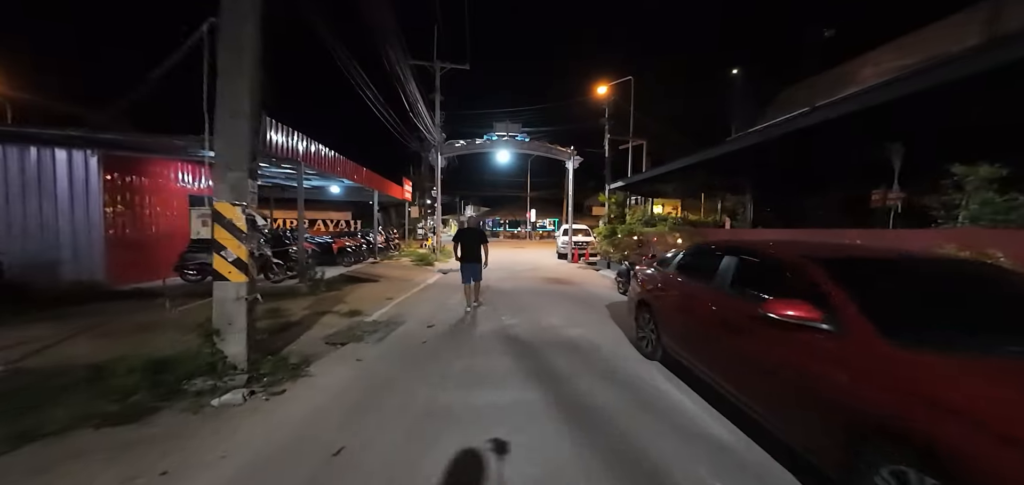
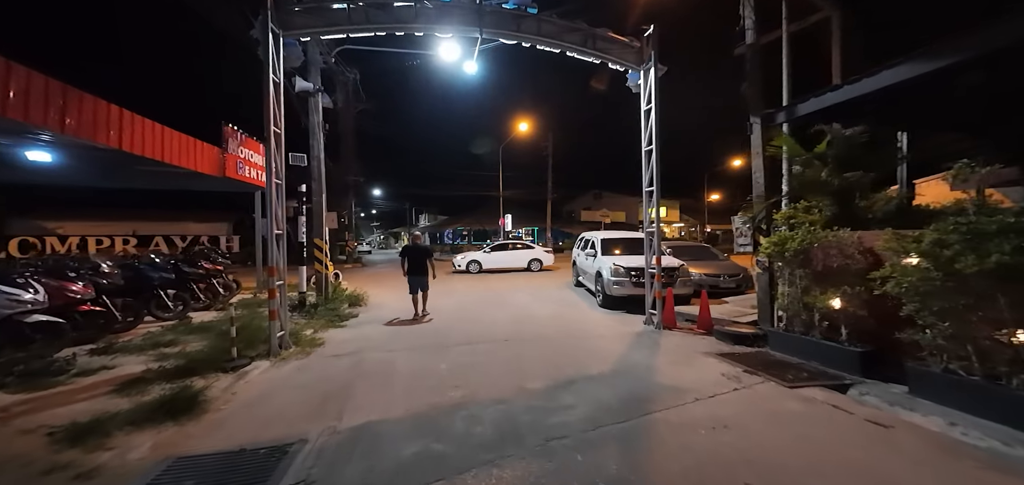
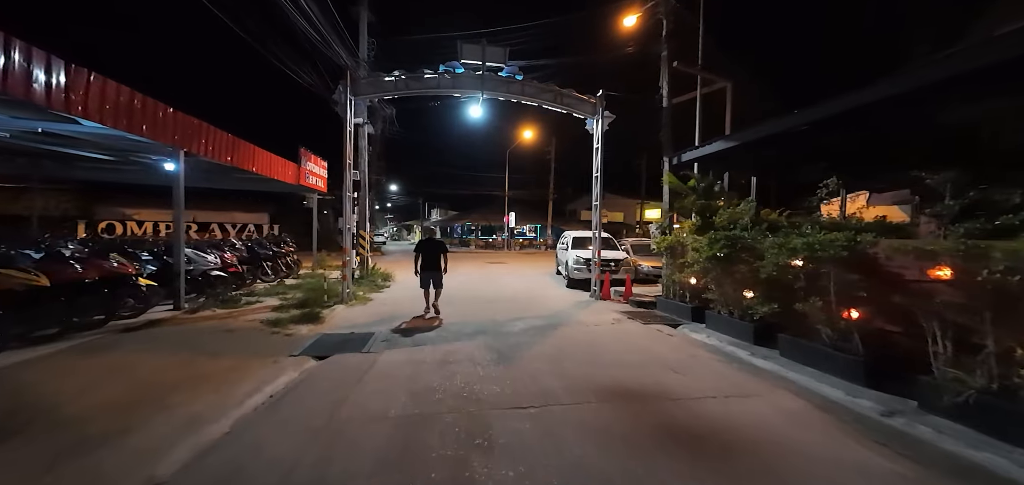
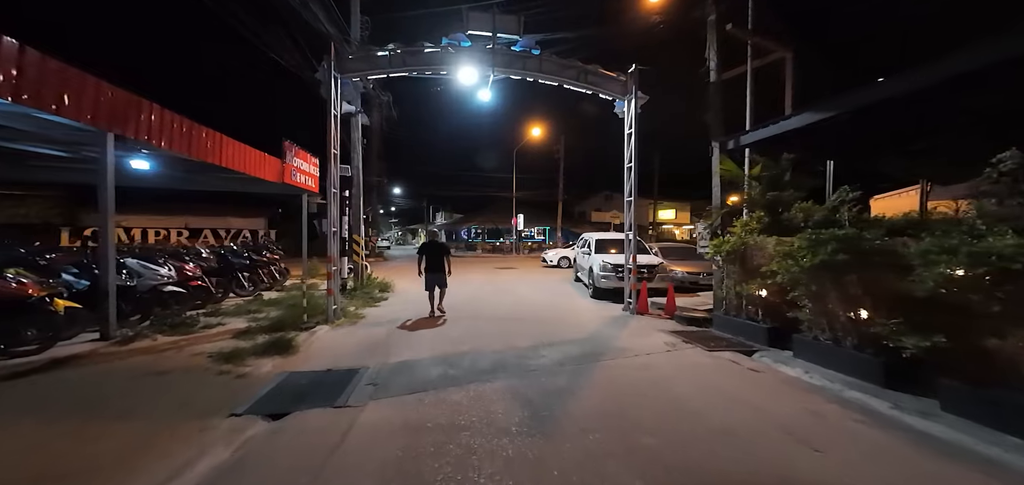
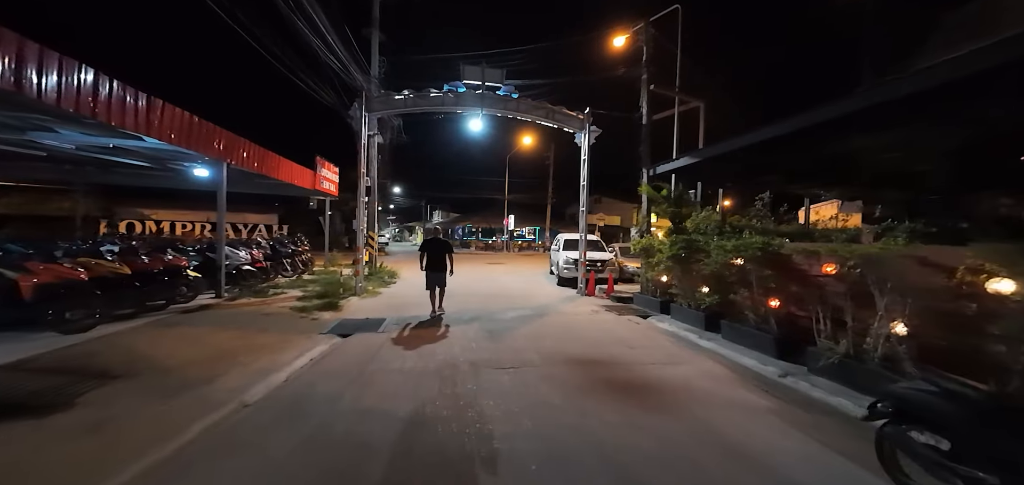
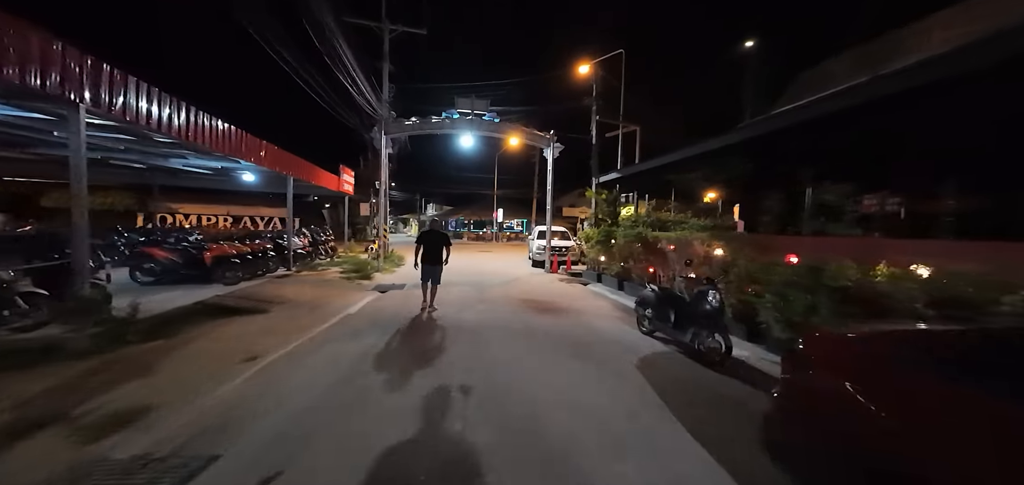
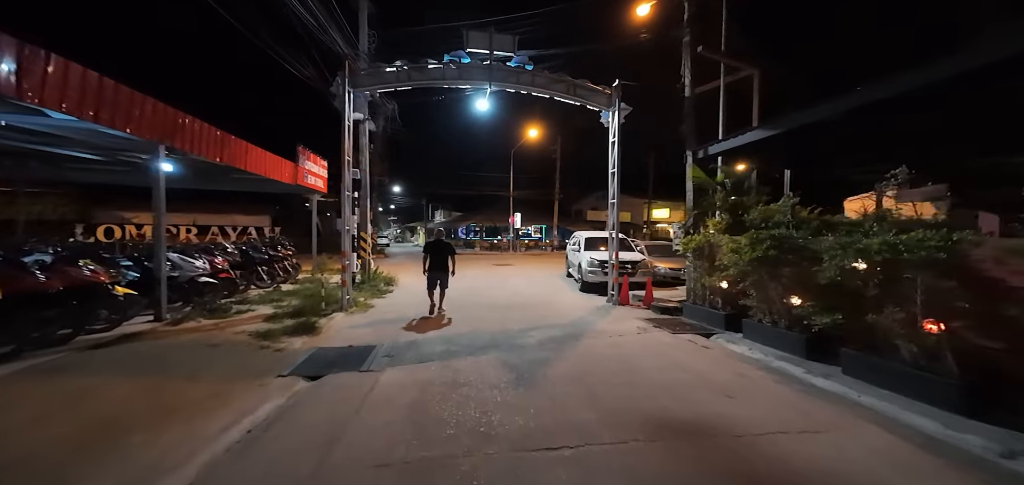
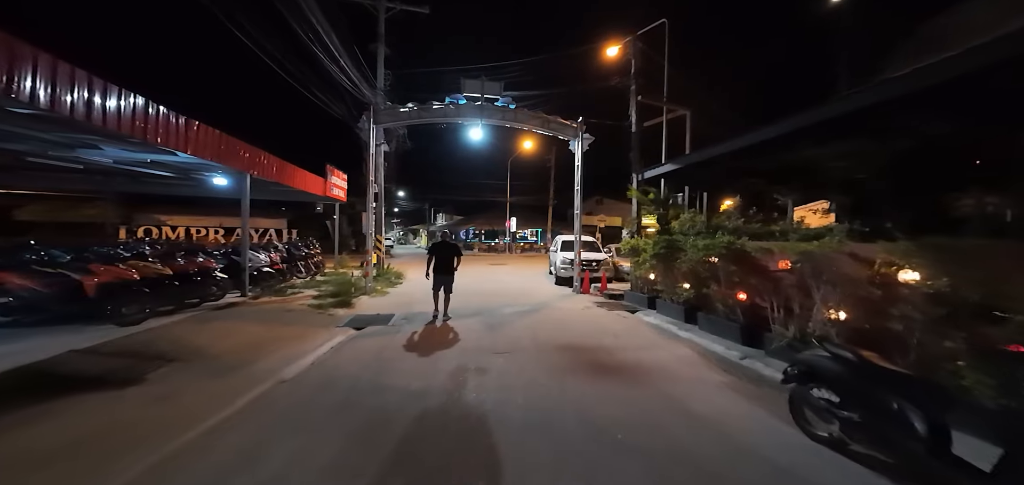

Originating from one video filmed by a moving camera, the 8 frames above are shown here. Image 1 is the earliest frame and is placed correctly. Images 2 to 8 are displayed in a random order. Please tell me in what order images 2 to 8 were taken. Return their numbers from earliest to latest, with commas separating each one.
6, 8, 5, 3, 7, 4, 2
